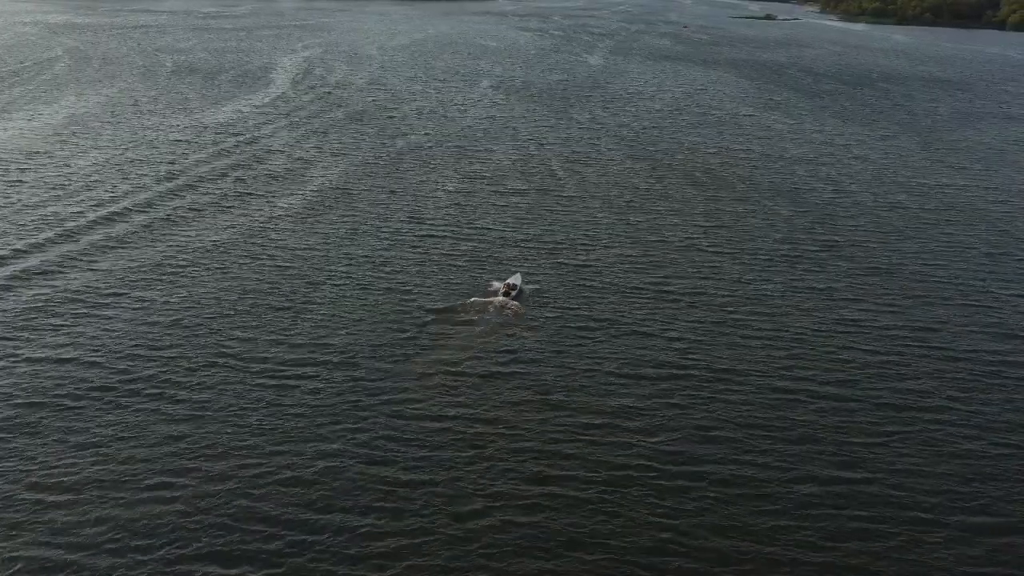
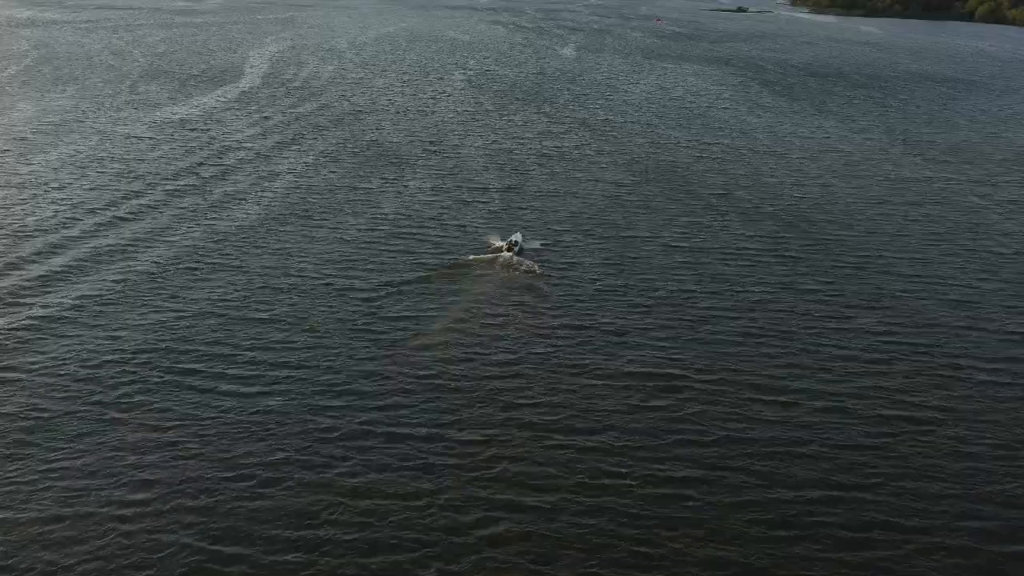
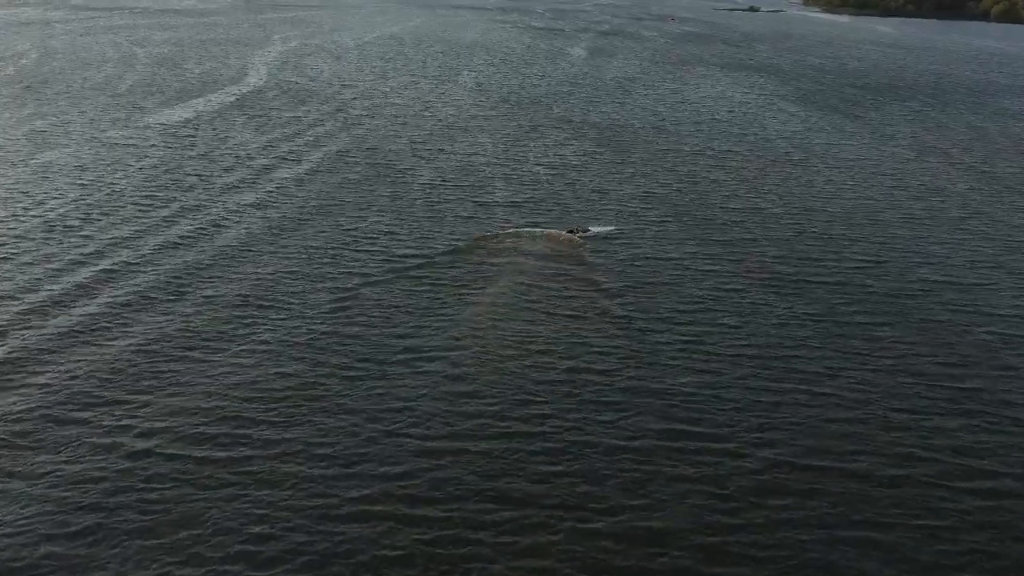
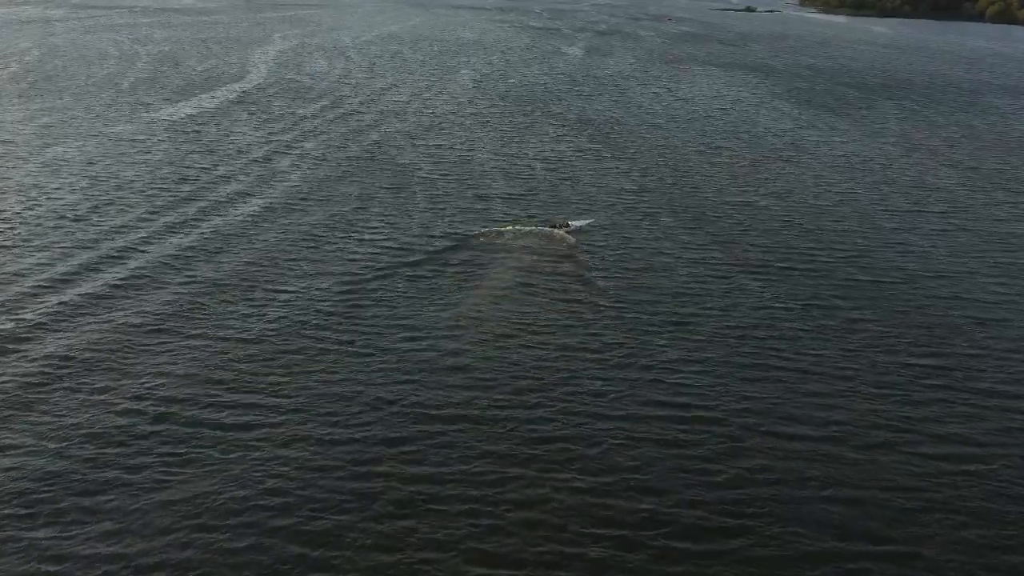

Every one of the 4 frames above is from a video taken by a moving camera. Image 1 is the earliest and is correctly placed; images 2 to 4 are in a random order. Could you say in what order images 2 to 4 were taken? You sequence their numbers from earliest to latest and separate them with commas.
2, 4, 3
